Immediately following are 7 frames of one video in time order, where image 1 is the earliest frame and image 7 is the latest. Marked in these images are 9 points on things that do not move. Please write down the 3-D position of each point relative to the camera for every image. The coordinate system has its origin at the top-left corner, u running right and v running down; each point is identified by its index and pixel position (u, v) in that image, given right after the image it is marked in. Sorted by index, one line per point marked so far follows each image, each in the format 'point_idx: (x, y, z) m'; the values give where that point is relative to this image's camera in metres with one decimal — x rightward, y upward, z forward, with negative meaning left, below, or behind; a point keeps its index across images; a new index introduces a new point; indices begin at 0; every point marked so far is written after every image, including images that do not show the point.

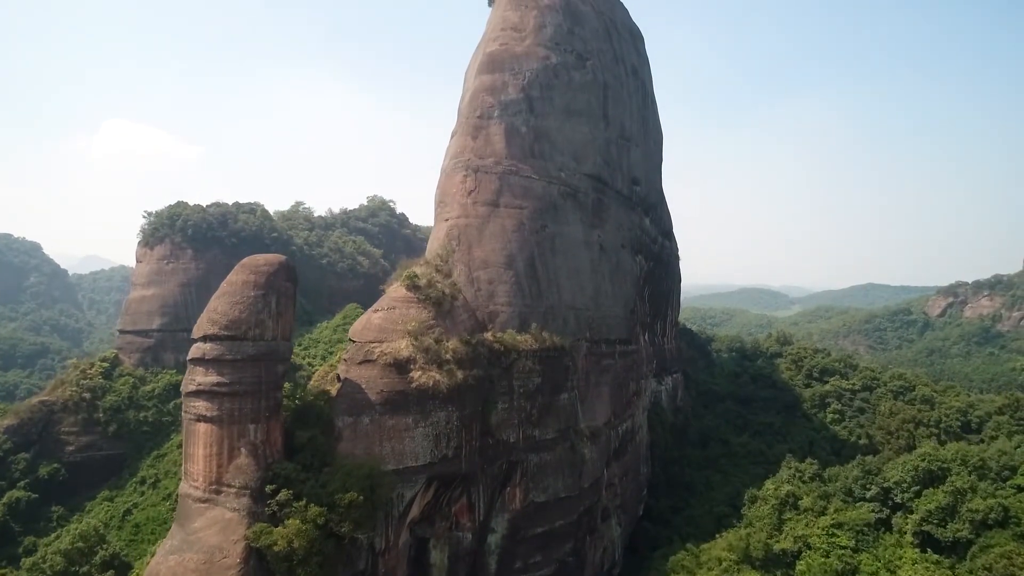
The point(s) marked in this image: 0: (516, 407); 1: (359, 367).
0: (+0.1, -2.3, +13.7) m
1: (-2.5, -1.3, +11.5) m
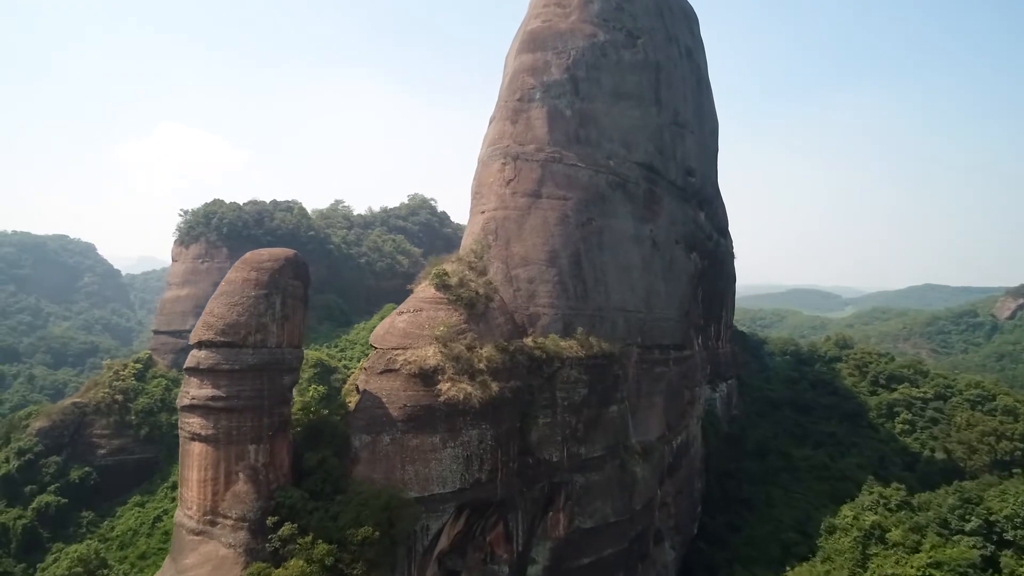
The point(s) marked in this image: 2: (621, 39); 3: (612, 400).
0: (+0.8, -2.3, +12.2) m
1: (-1.9, -1.3, +10.1) m
2: (+2.5, +5.7, +16.4) m
3: (+1.9, -2.1, +13.6) m
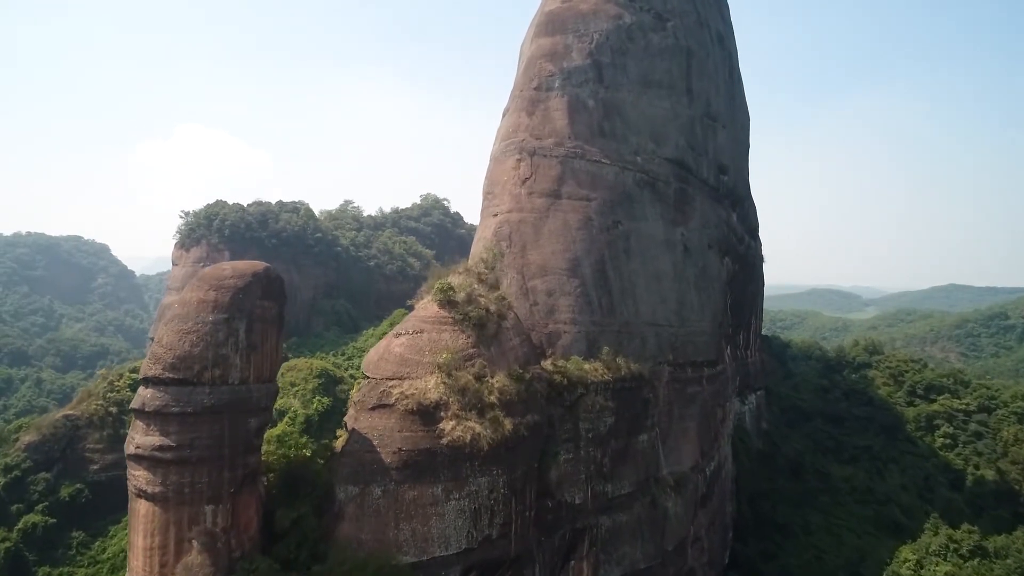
0: (+1.1, -2.5, +10.6) m
1: (-1.7, -1.5, +8.6) m
2: (+2.8, +5.5, +14.8) m
3: (+2.2, -2.3, +12.0) m
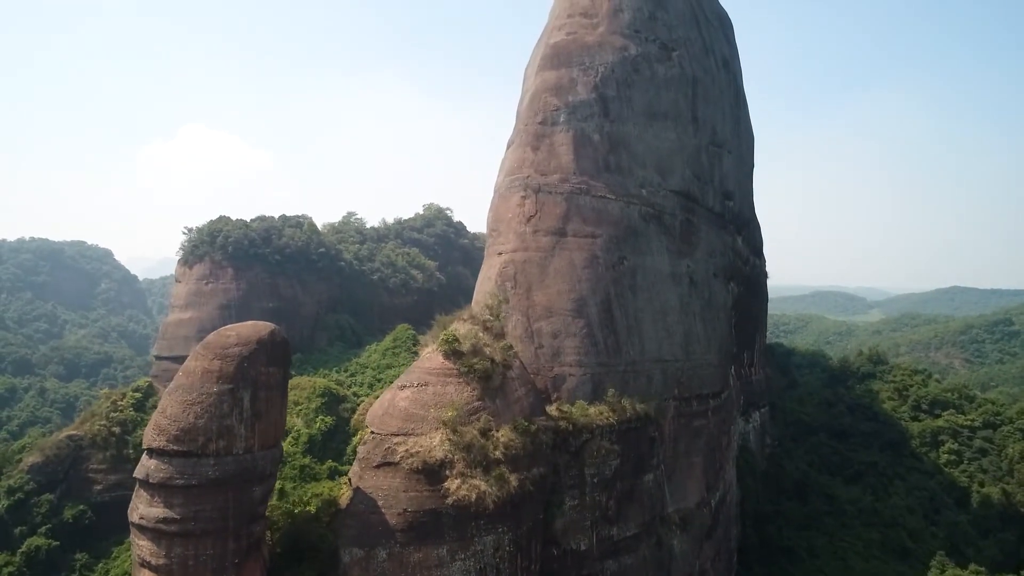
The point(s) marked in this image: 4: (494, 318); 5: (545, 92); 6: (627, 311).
0: (+1.1, -3.2, +10.5) m
1: (-1.6, -2.2, +8.5) m
2: (+2.9, +4.9, +14.7) m
3: (+2.2, -3.0, +11.9) m
4: (-0.3, -0.5, +11.9) m
5: (+0.6, +3.8, +13.8) m
6: (+2.0, -0.4, +12.4) m
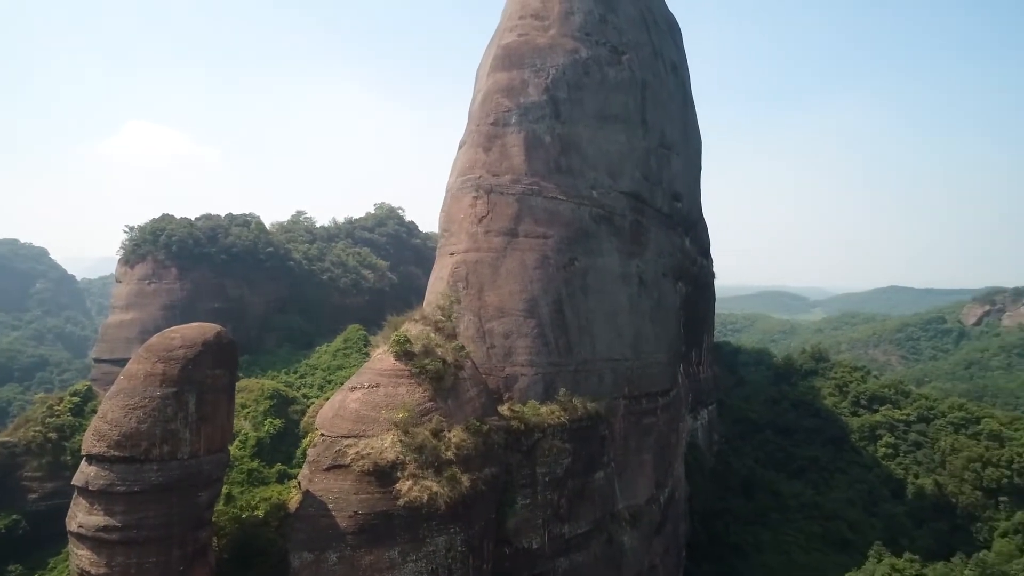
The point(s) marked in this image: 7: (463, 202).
0: (+0.4, -3.2, +10.6) m
1: (-2.2, -2.2, +8.4) m
2: (+1.9, +4.9, +14.9) m
3: (+1.4, -3.0, +12.1) m
4: (-1.1, -0.5, +11.9) m
5: (-0.3, +3.8, +13.8) m
6: (+1.2, -0.4, +12.6) m
7: (-0.9, +1.6, +13.1) m
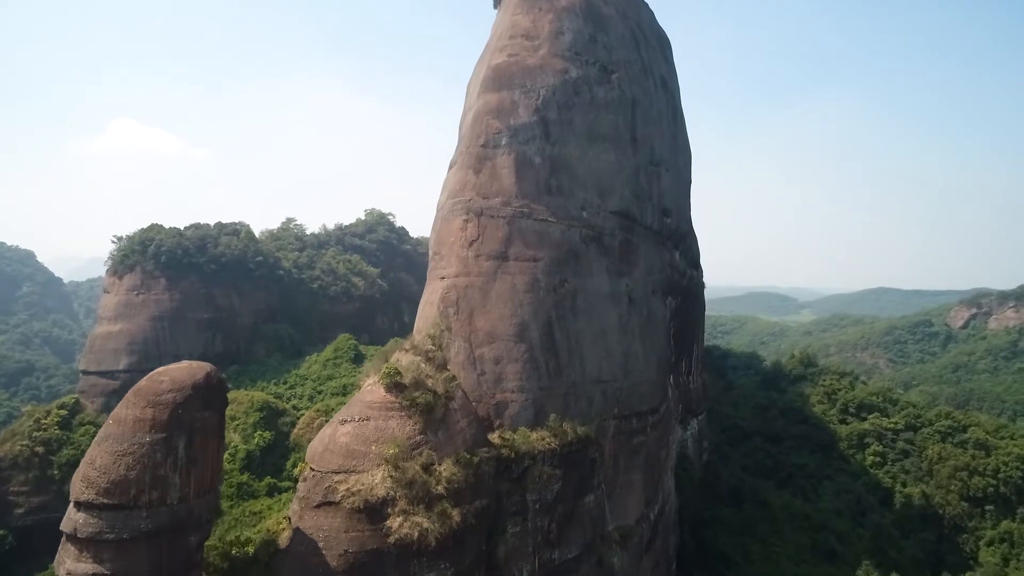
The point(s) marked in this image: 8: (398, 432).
0: (+0.3, -3.6, +10.6) m
1: (-2.3, -2.6, +8.4) m
2: (+1.7, +4.5, +14.9) m
3: (+1.3, -3.4, +12.1) m
4: (-1.3, -0.9, +11.9) m
5: (-0.5, +3.4, +13.8) m
6: (+1.0, -0.8, +12.6) m
7: (-1.1, +1.2, +13.1) m
8: (-1.4, -1.8, +8.9) m
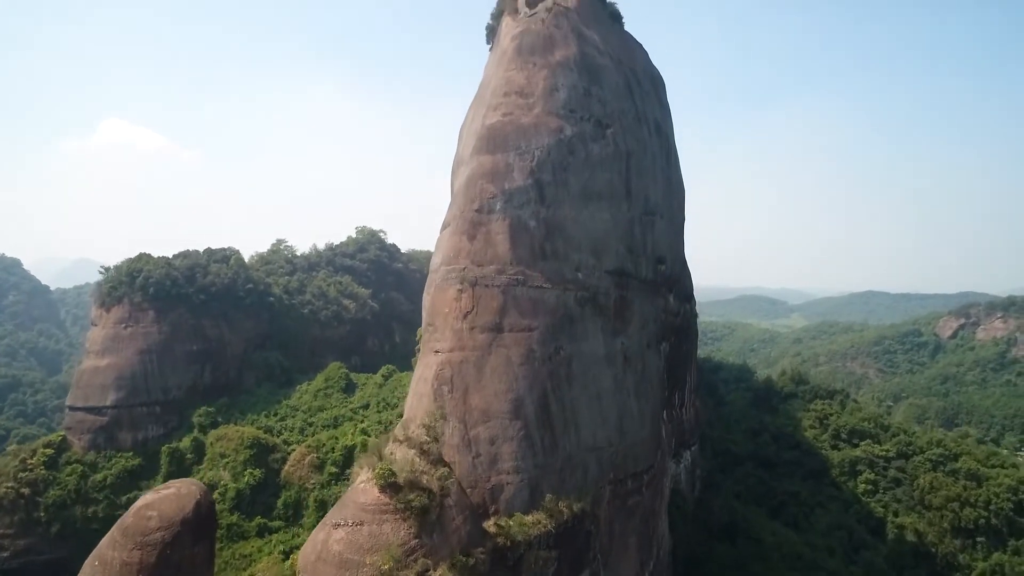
0: (+0.2, -4.8, +10.5) m
1: (-2.3, -3.8, +8.2) m
2: (+1.6, +3.2, +14.8) m
3: (+1.2, -4.6, +12.0) m
4: (-1.4, -2.1, +11.7) m
5: (-0.6, +2.1, +13.7) m
6: (+0.9, -2.0, +12.5) m
7: (-1.2, -0.1, +12.9) m
8: (-1.5, -3.0, +8.8) m
